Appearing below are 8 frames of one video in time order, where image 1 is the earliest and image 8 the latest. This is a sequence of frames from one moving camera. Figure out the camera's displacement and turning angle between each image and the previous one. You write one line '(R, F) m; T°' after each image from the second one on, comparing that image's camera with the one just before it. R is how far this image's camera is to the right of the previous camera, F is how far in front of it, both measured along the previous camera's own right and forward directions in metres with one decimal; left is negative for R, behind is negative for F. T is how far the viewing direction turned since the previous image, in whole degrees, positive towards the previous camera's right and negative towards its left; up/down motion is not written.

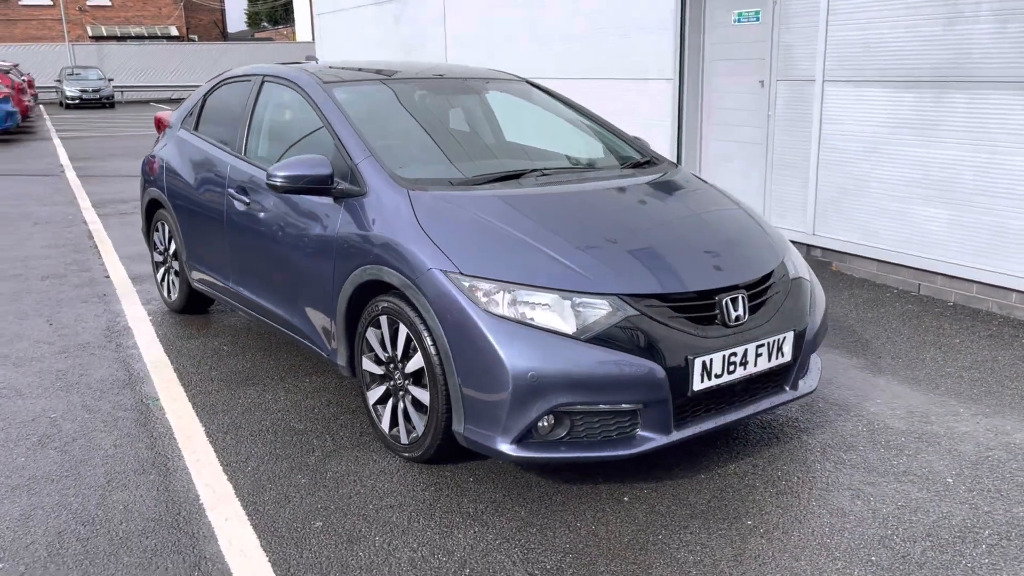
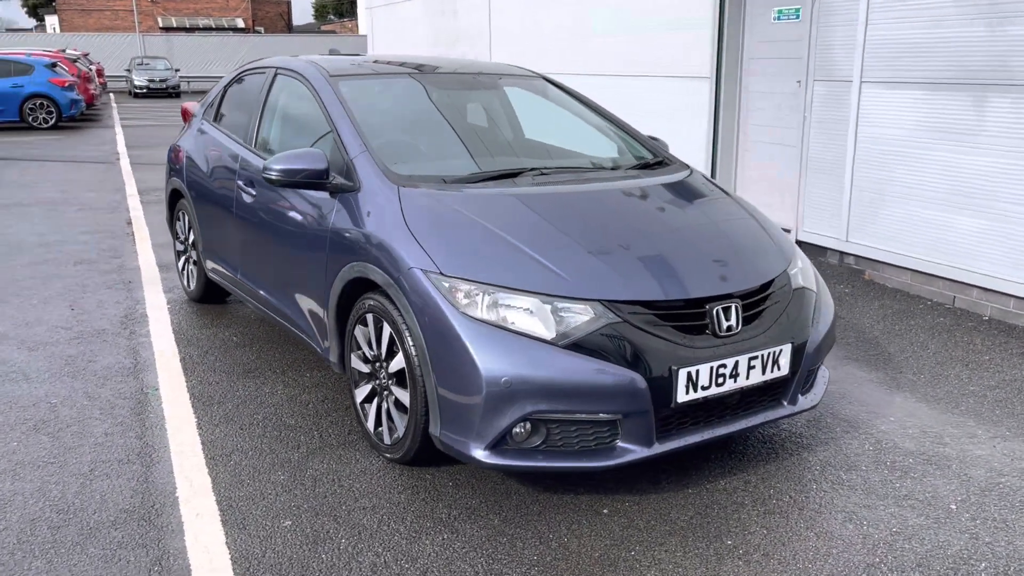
(+0.2, +0.1) m; -4°
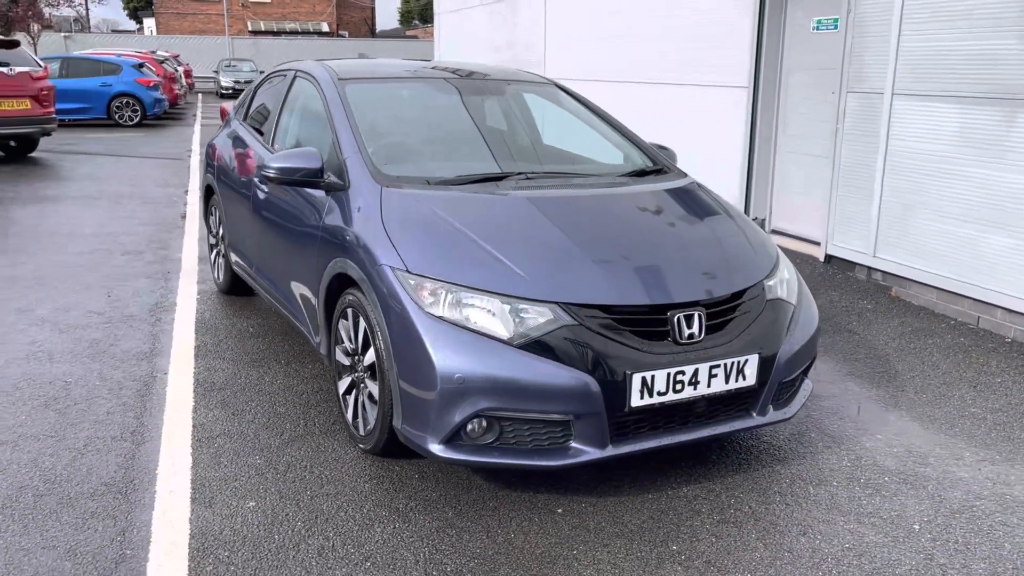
(+0.4, -0.1) m; -5°
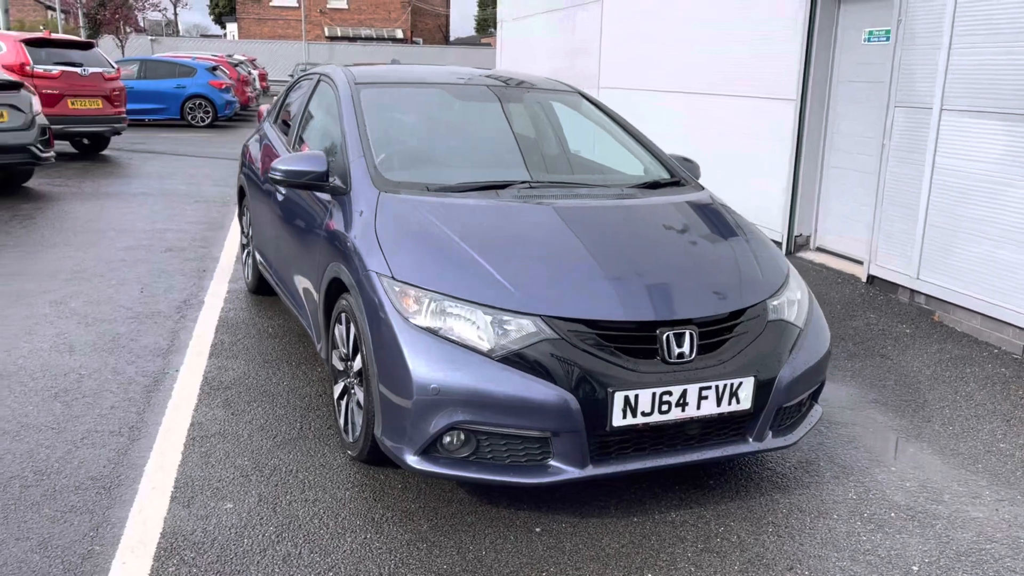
(+0.3, +0.1) m; -4°
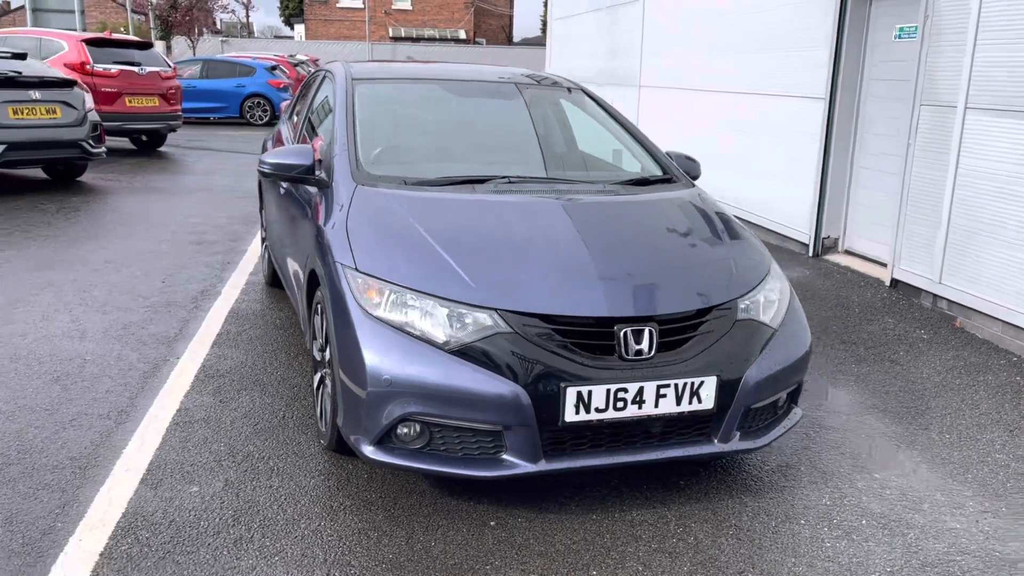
(+0.3, 0.0) m; -4°
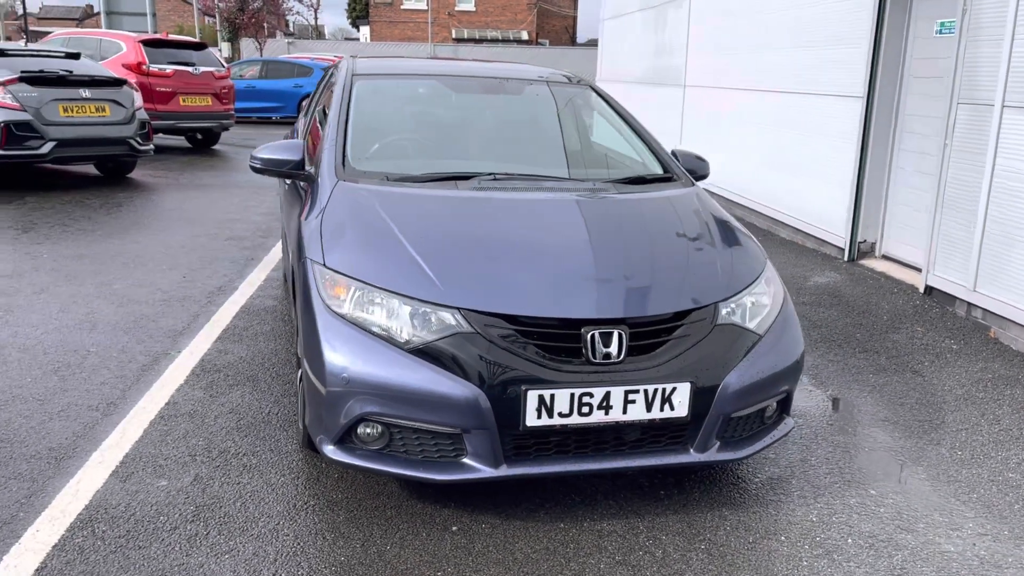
(+0.3, +0.1) m; -4°
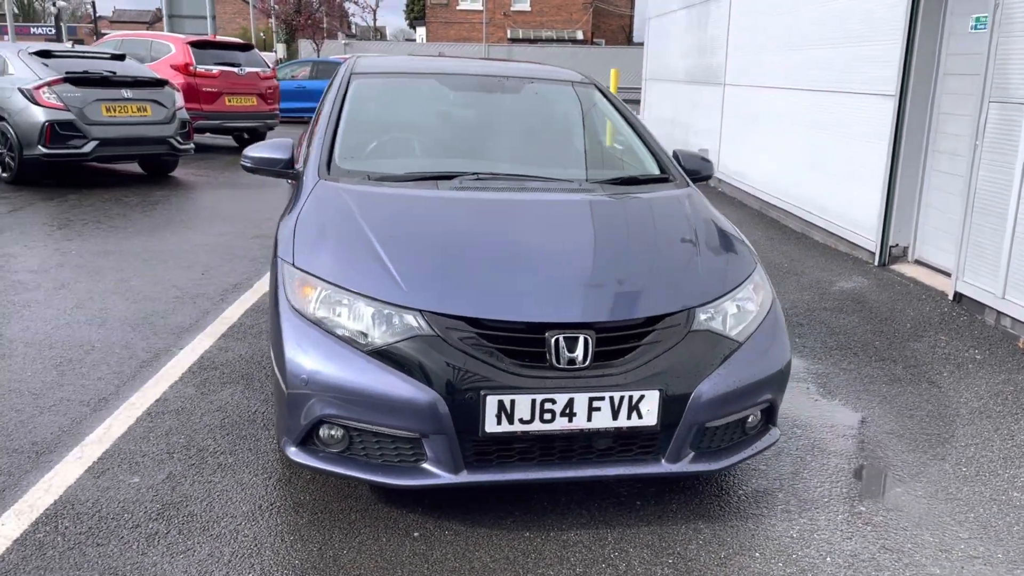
(+0.3, +0.1) m; -4°
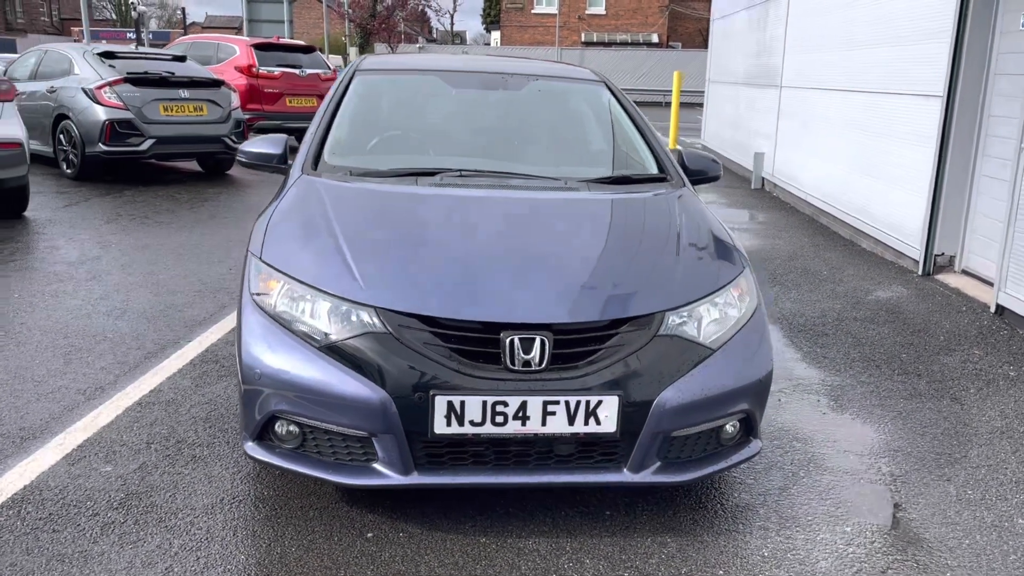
(+0.3, +0.1) m; -5°
